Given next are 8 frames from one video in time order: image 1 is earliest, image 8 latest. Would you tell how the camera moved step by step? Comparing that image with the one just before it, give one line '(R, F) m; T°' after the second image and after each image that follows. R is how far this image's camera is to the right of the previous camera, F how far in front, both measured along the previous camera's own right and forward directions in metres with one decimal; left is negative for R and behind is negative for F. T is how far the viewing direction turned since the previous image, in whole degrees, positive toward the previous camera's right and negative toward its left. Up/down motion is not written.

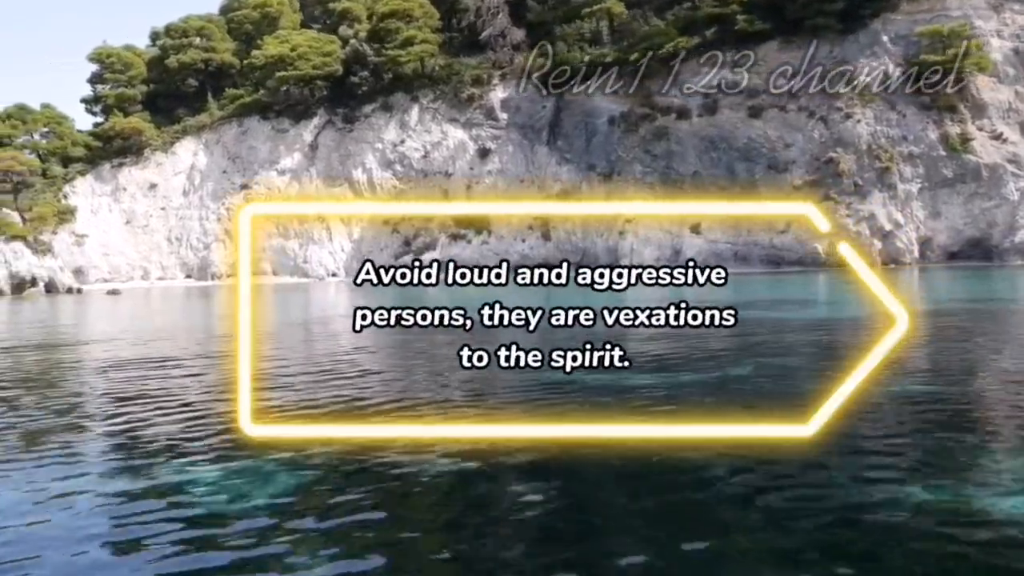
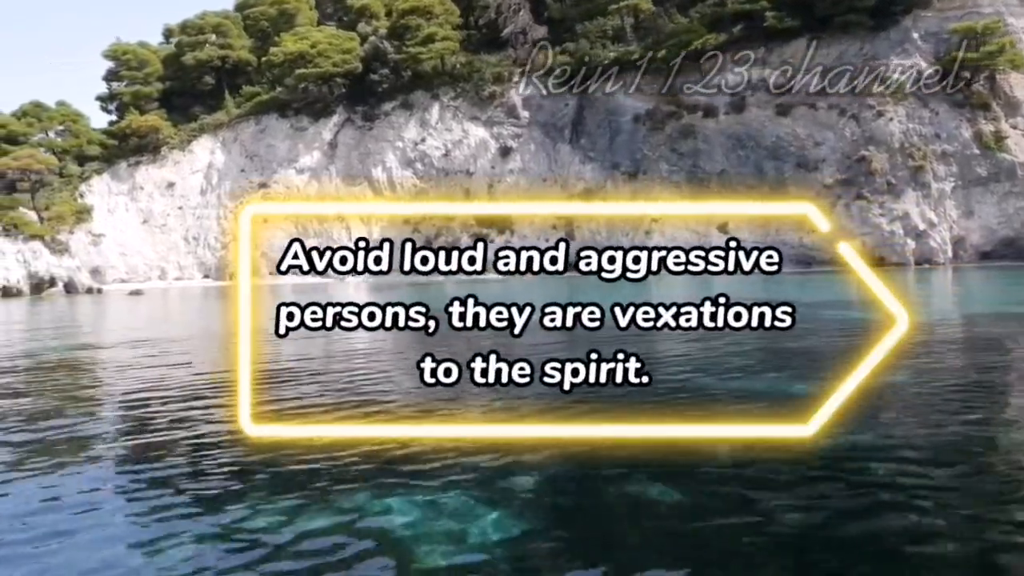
(-1.0, +0.5) m; 0°
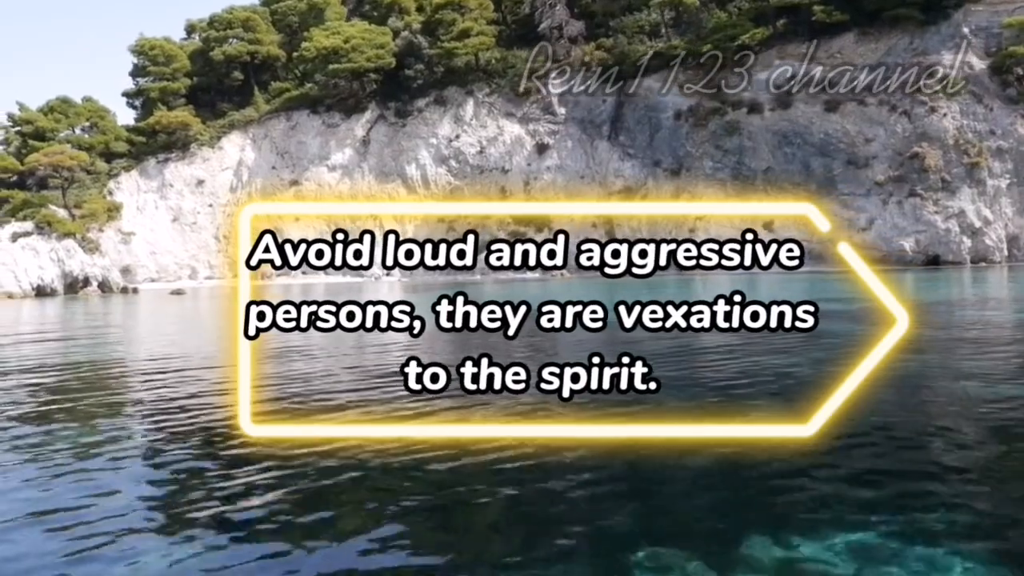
(-1.8, +0.7) m; 0°
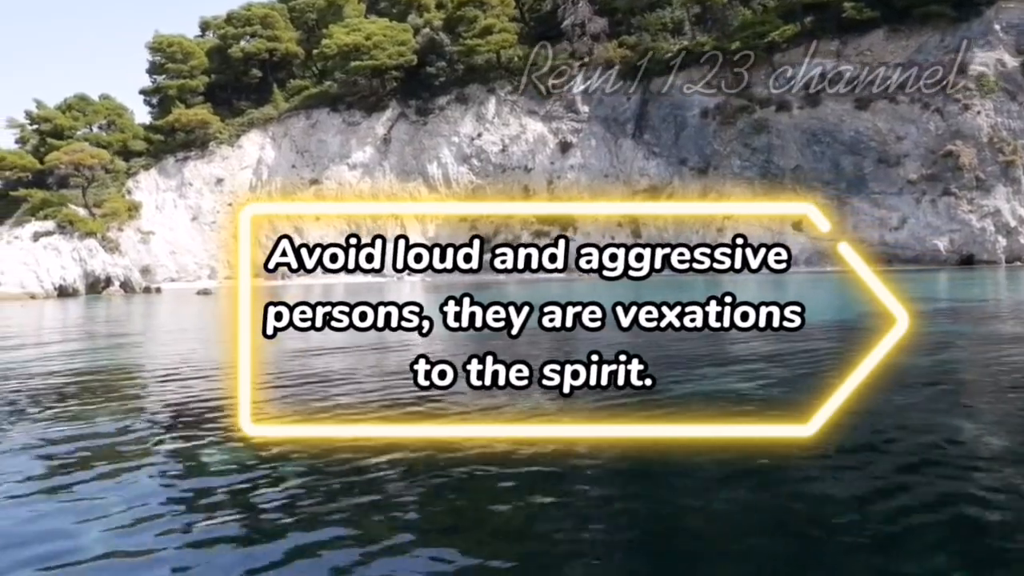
(-1.1, +0.4) m; 0°
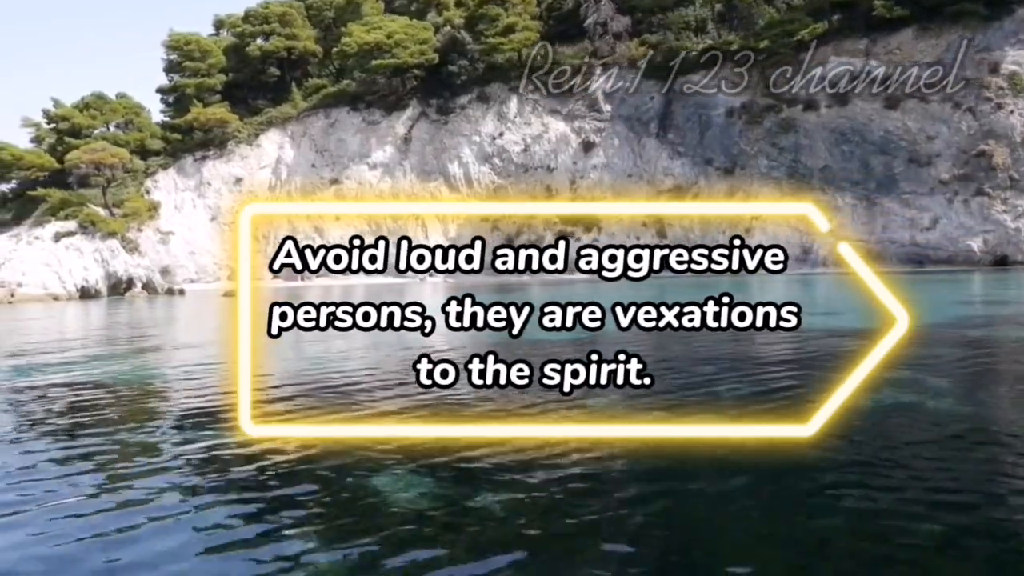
(-1.1, +0.4) m; 0°
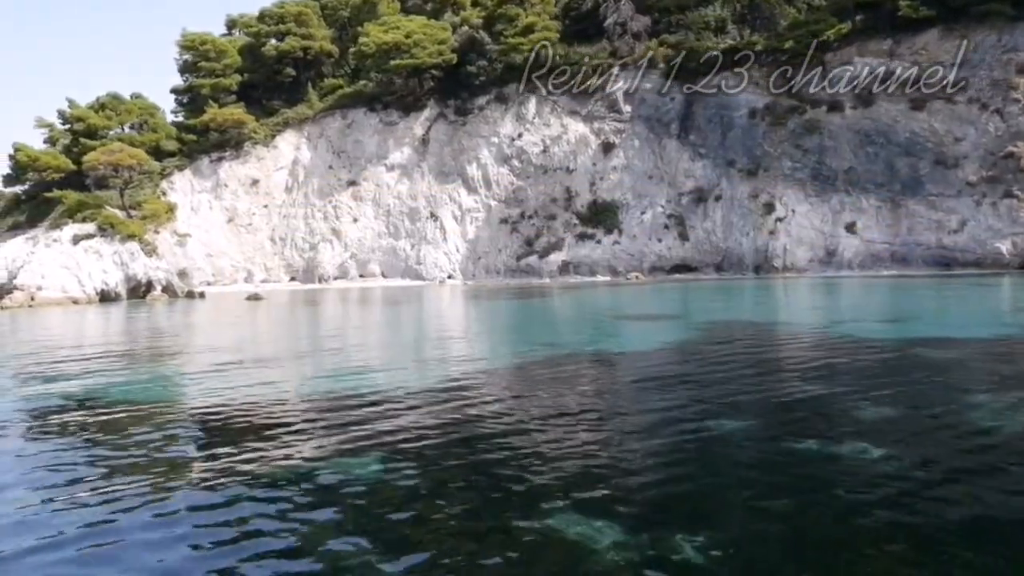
(-0.9, +0.3) m; 0°
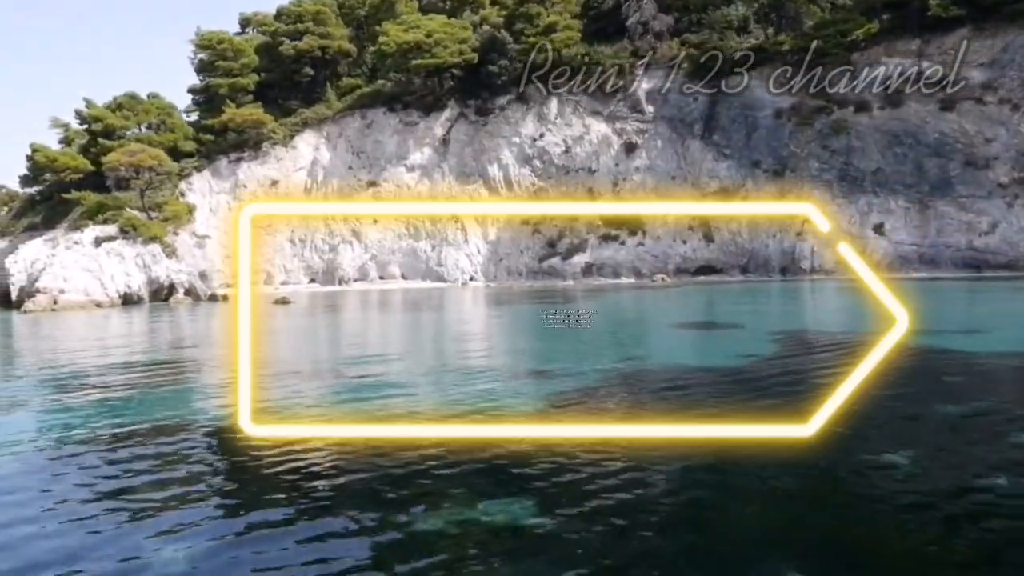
(-1.0, +0.4) m; 0°
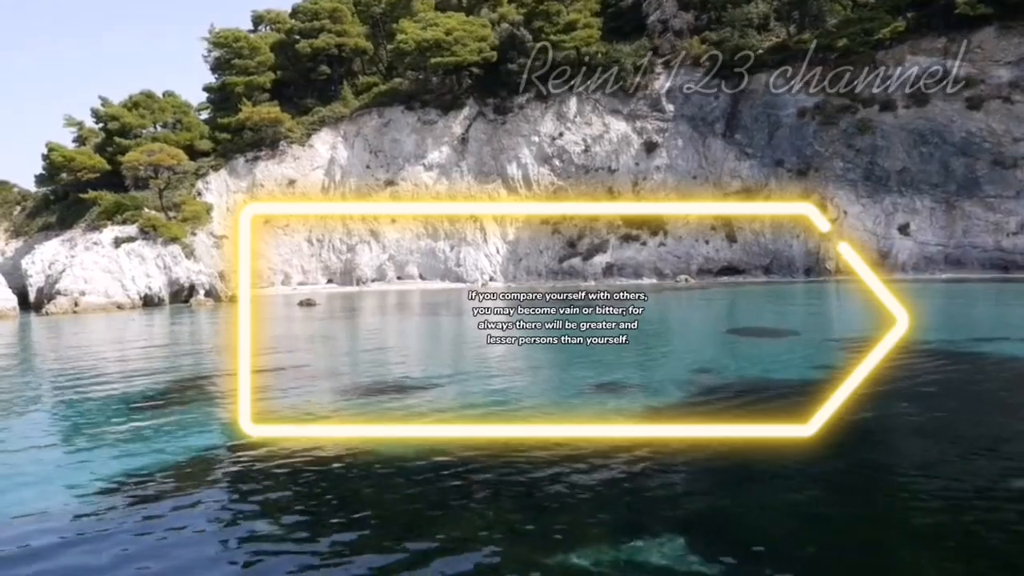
(-0.9, +0.3) m; 0°
